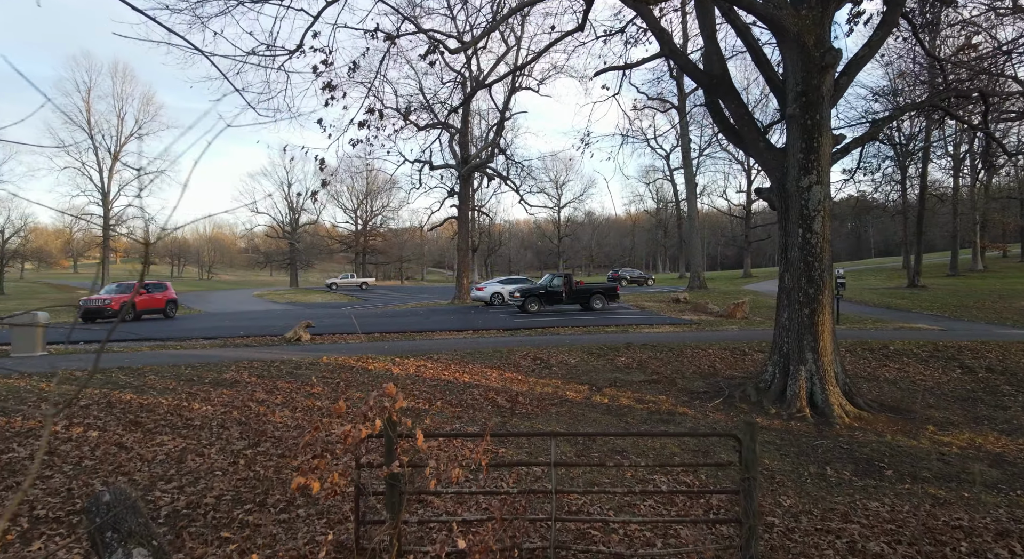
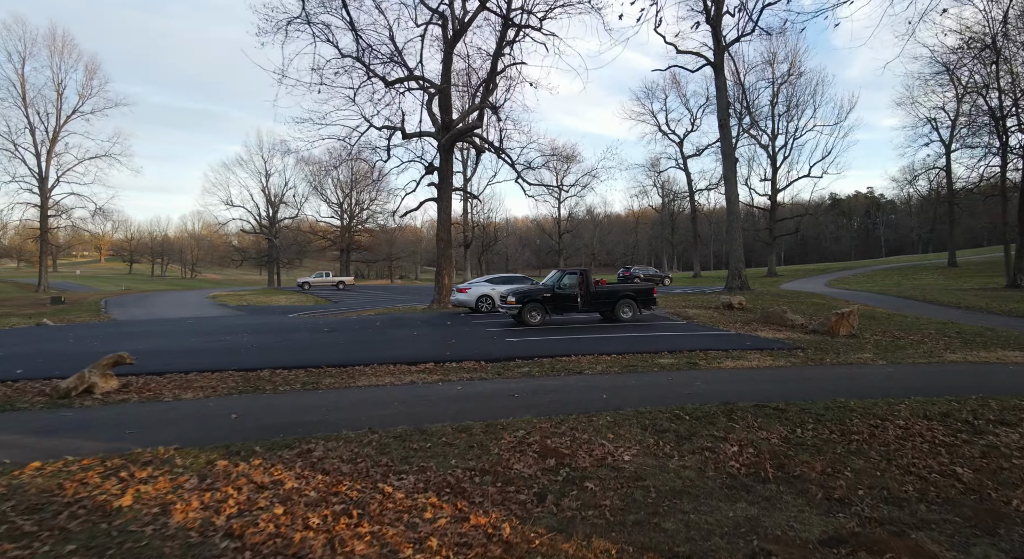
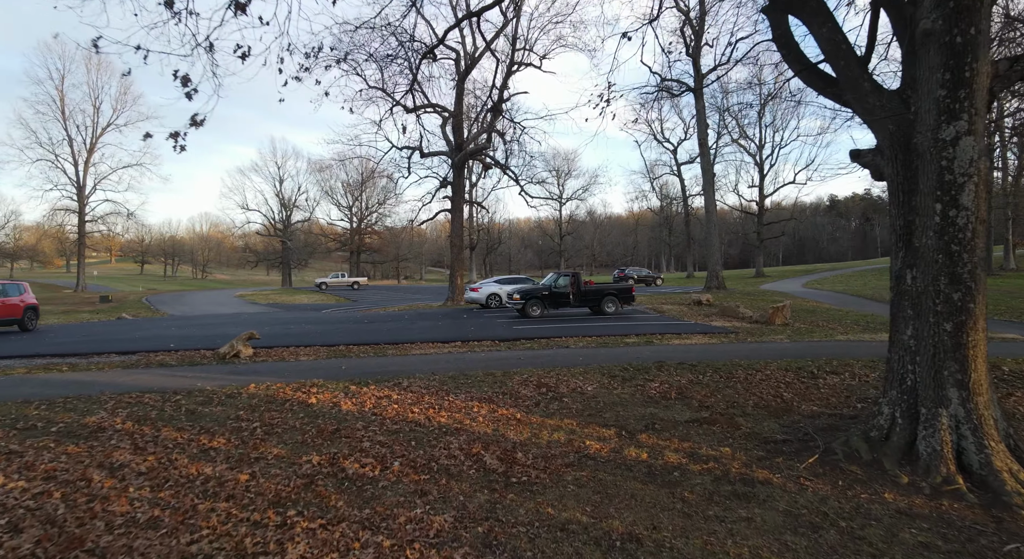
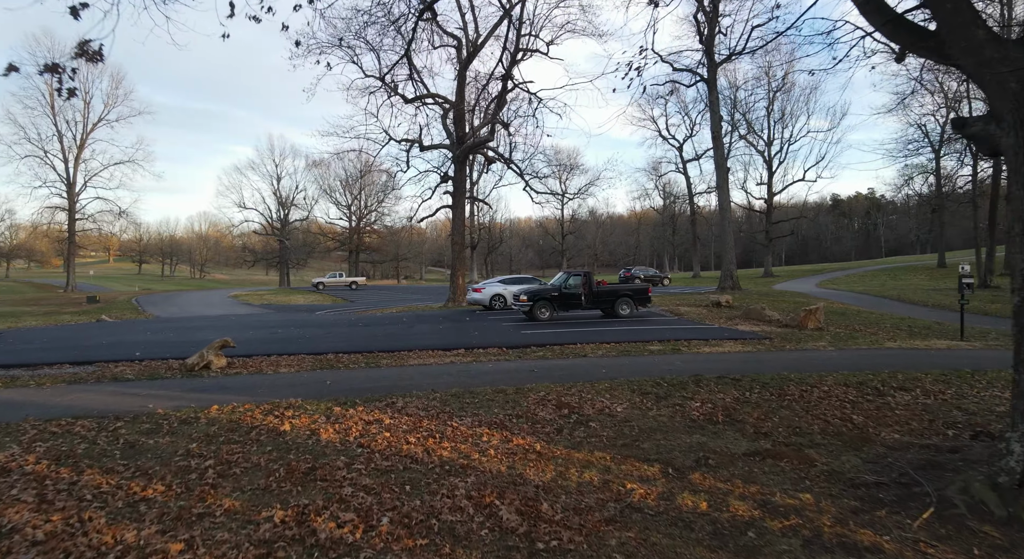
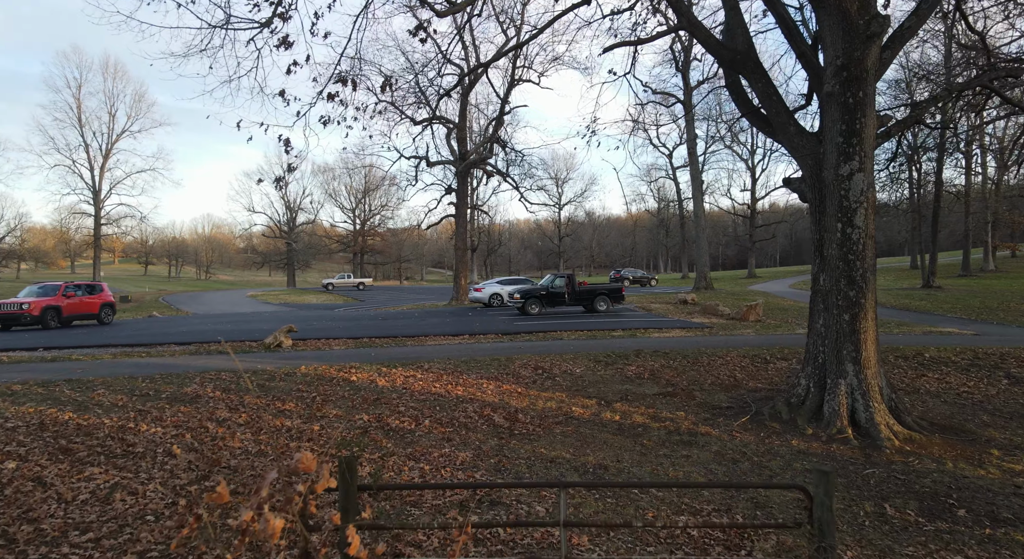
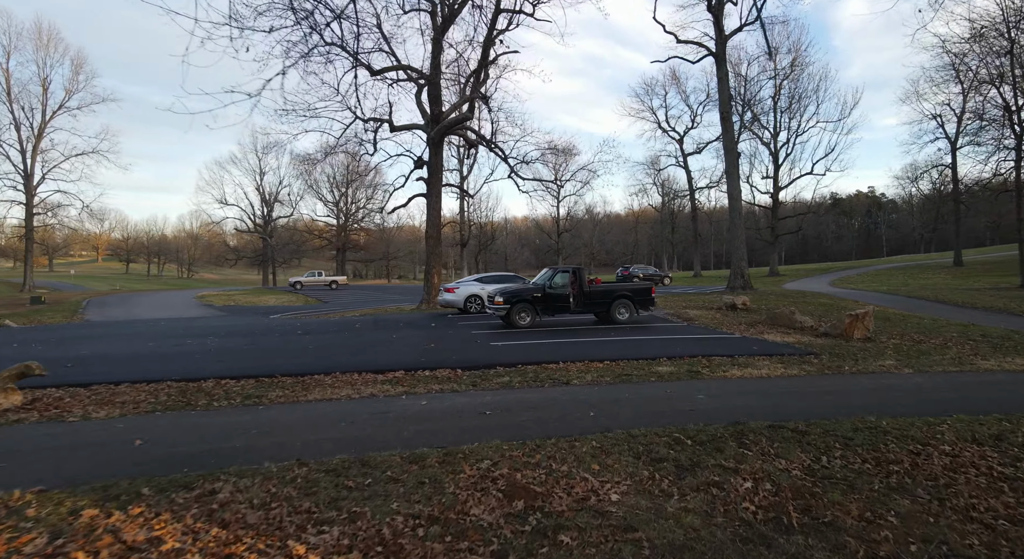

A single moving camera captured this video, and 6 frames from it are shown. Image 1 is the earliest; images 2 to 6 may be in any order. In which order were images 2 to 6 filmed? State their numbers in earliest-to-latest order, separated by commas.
5, 3, 4, 2, 6
